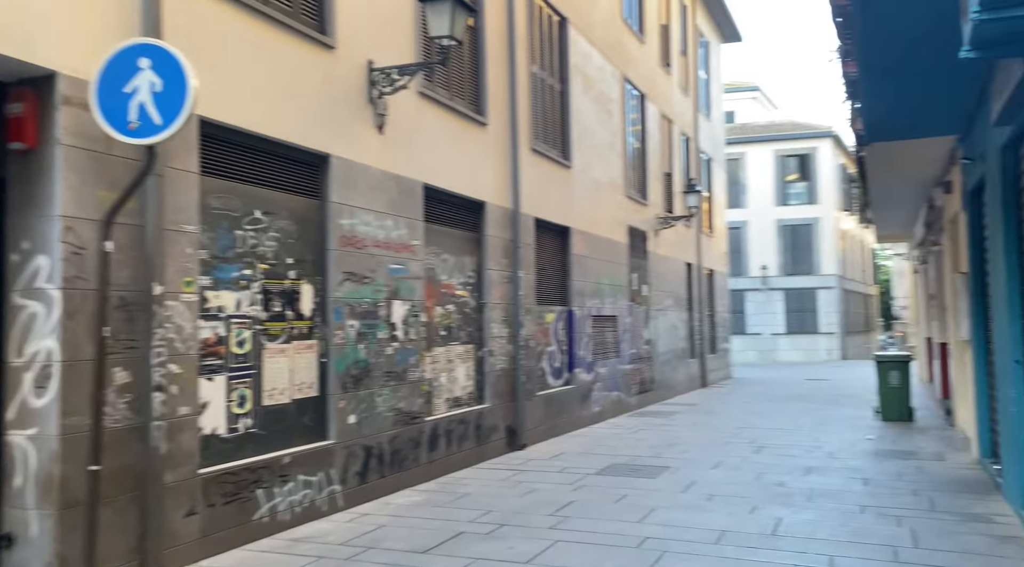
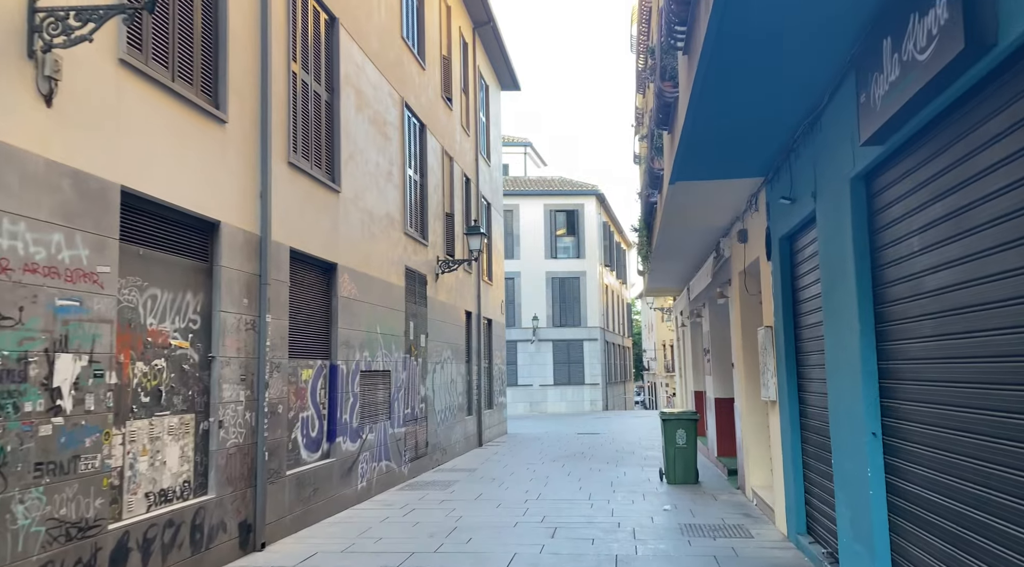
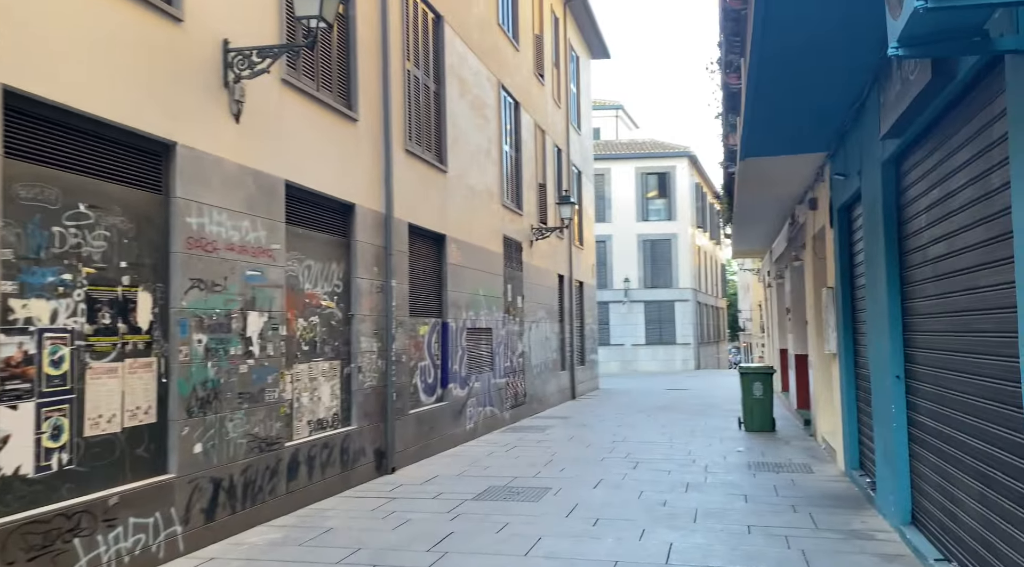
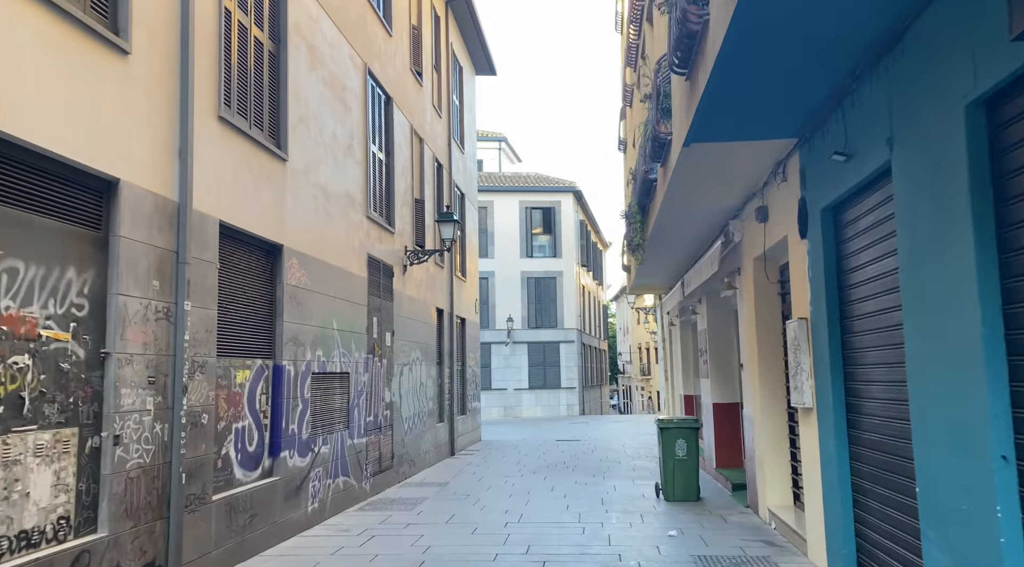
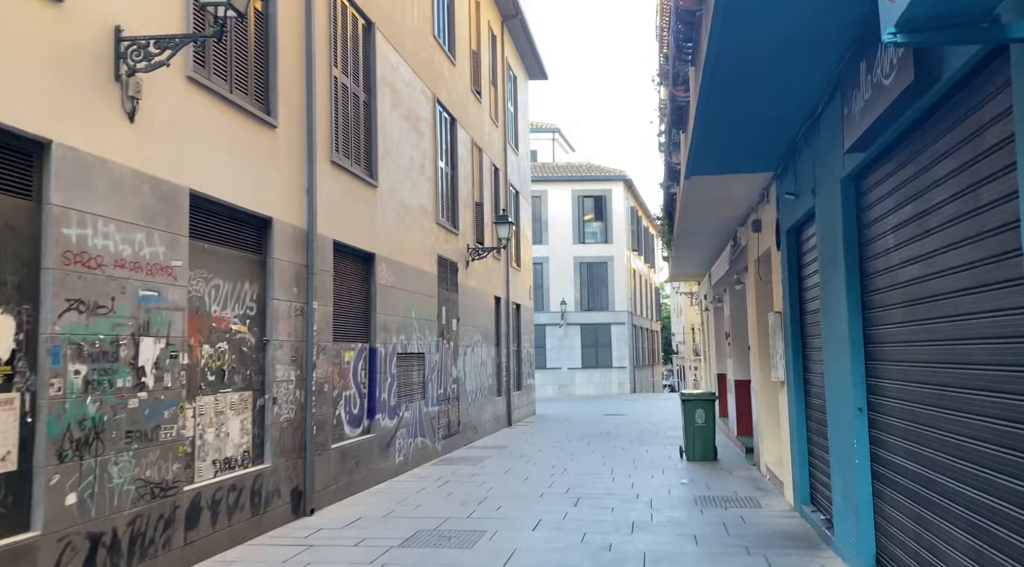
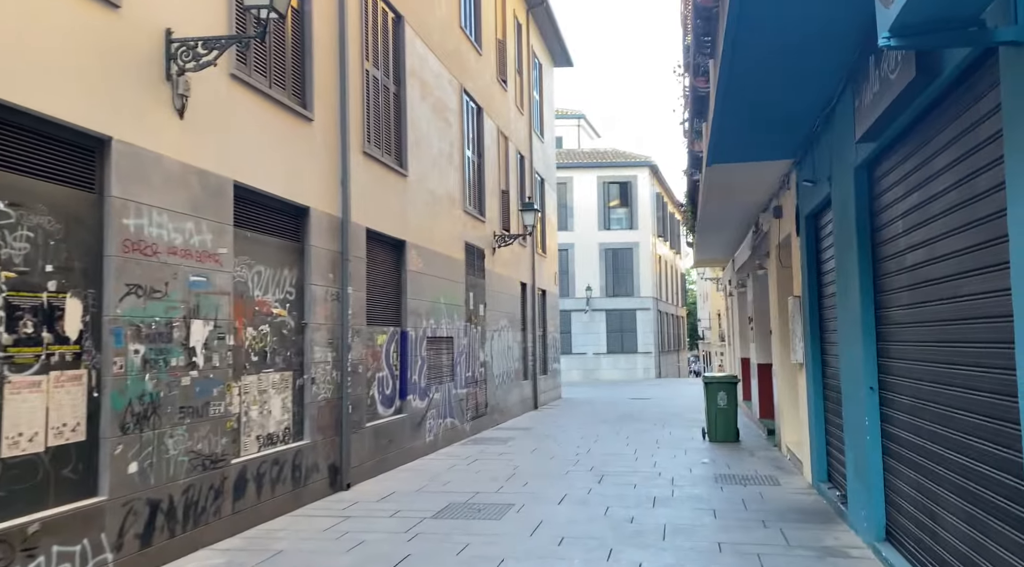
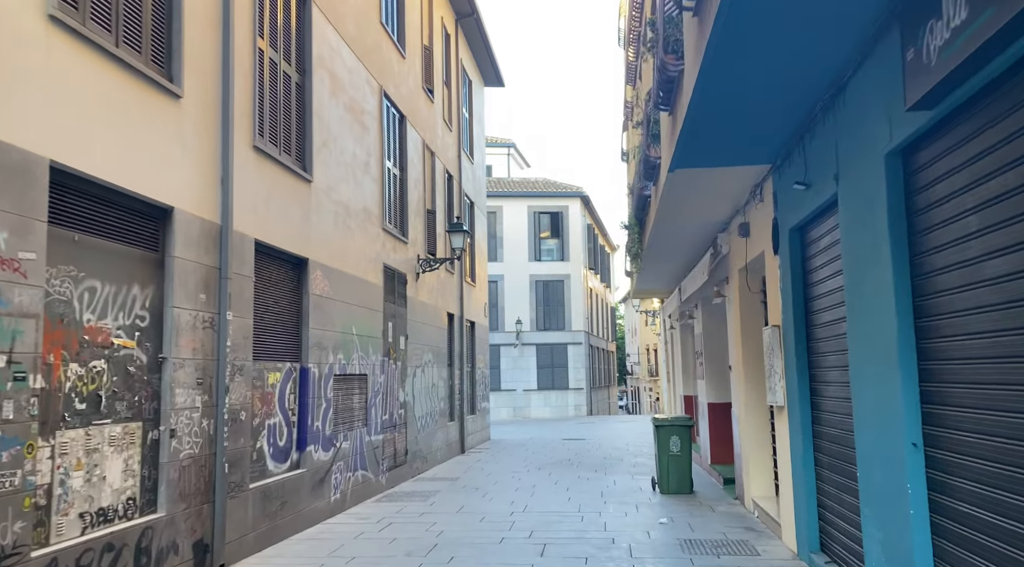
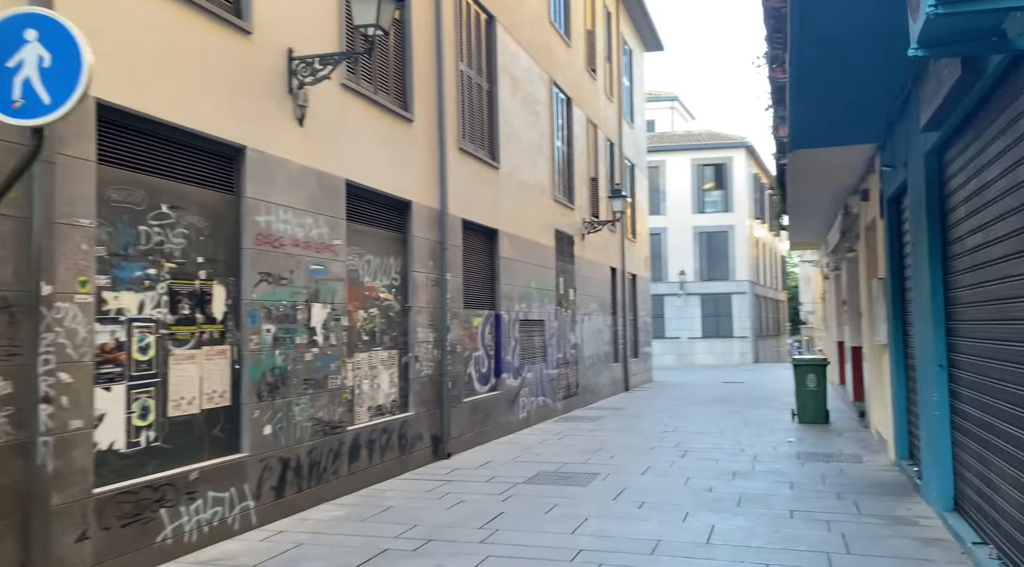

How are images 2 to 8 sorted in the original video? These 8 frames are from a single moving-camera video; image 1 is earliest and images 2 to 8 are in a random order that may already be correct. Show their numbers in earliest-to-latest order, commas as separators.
8, 3, 6, 5, 2, 7, 4
